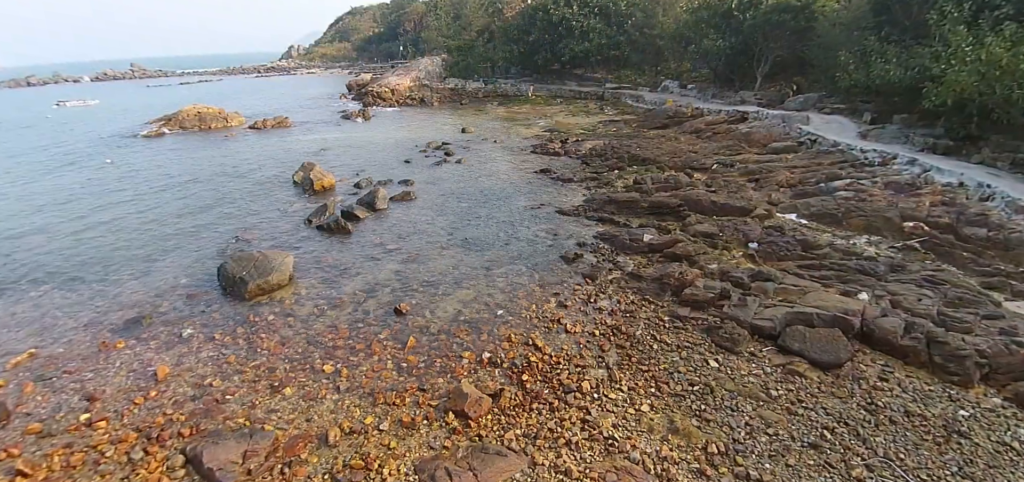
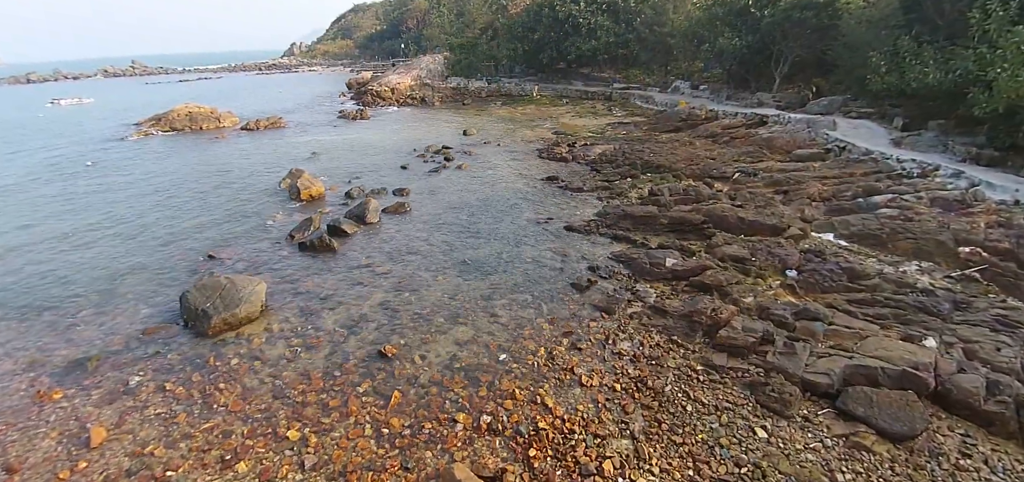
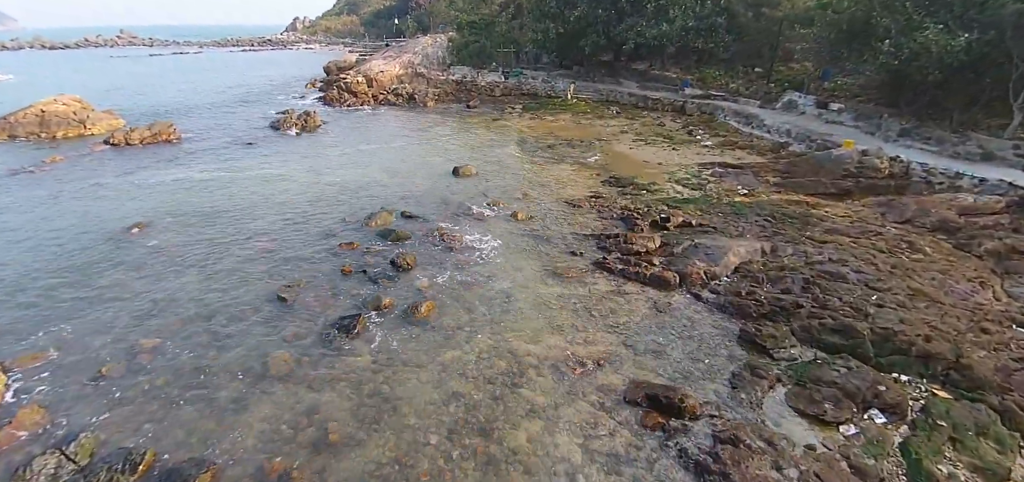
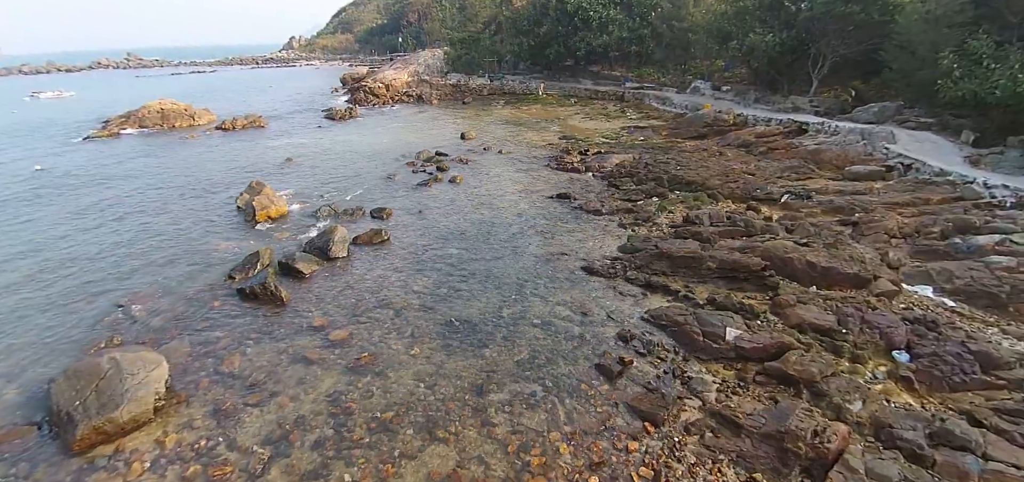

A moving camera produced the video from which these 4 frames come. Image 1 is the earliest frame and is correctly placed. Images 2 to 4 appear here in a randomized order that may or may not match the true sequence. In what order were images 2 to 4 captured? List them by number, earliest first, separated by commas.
2, 4, 3
